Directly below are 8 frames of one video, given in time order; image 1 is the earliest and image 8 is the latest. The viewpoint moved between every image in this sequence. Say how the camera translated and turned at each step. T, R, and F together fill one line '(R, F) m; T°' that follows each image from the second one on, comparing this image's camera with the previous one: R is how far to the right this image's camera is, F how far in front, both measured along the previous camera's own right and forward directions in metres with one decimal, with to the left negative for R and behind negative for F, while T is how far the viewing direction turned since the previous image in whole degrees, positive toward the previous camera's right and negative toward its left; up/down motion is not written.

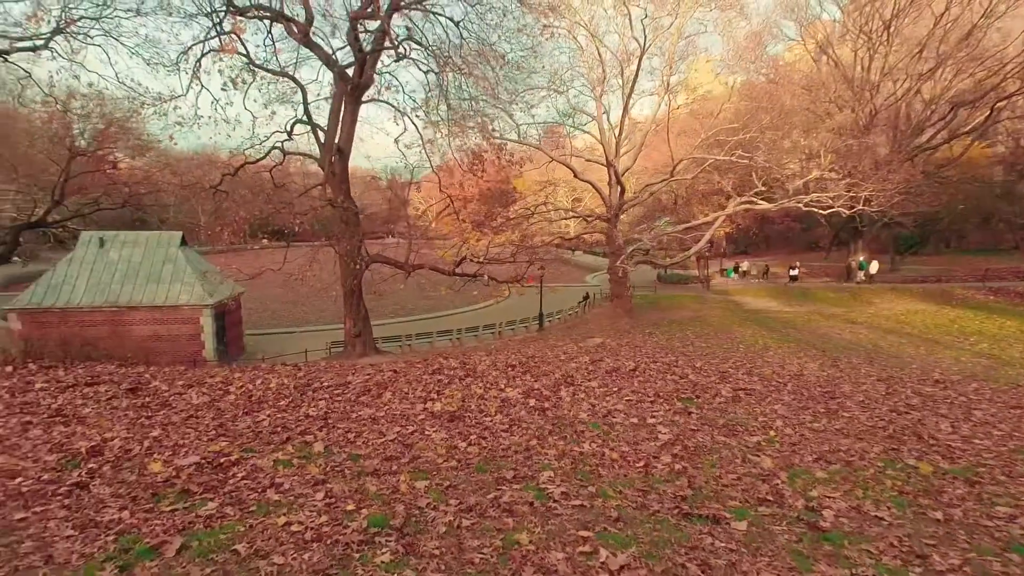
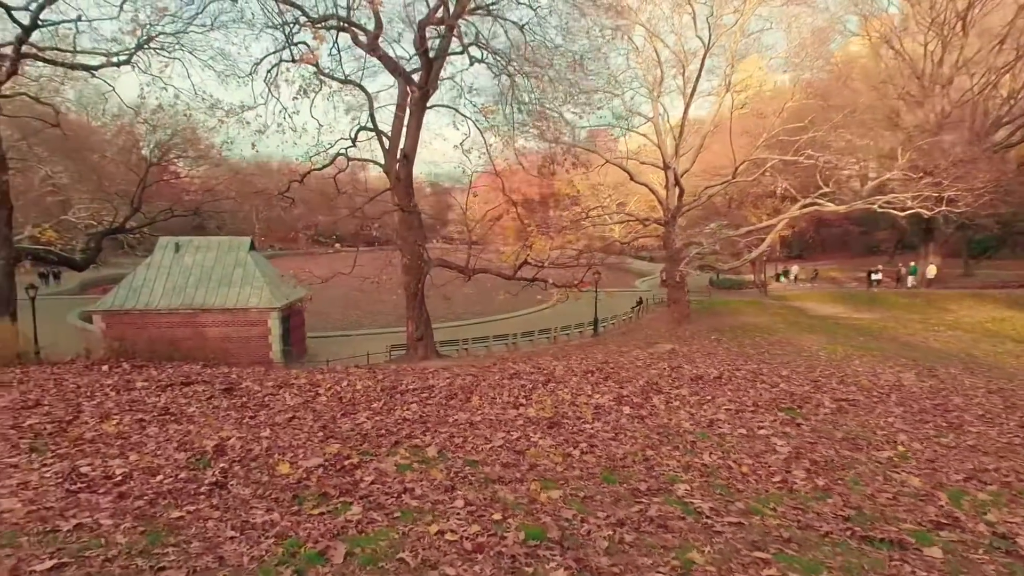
(-0.7, +0.1) m; -4°
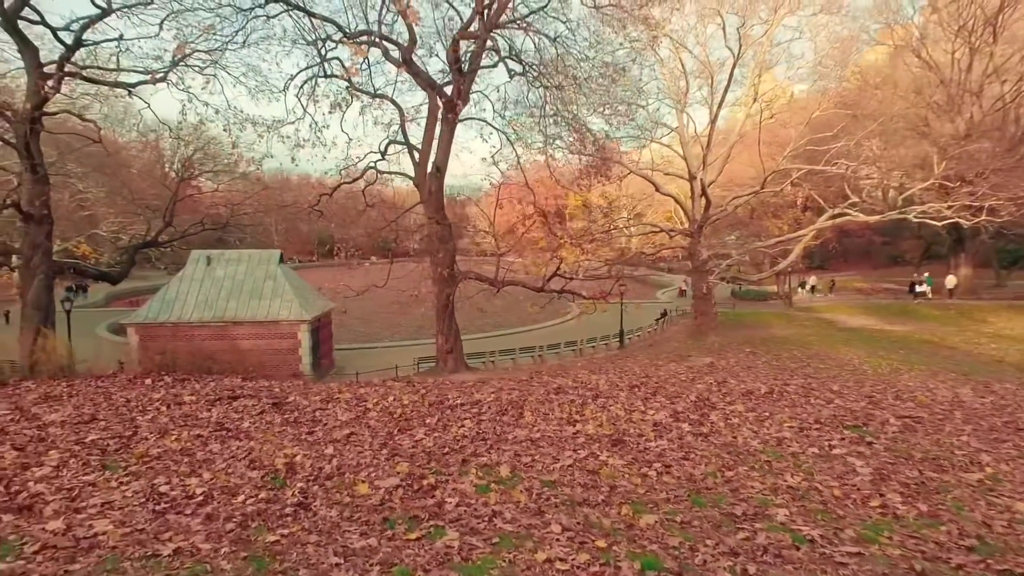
(-0.5, +0.1) m; -1°
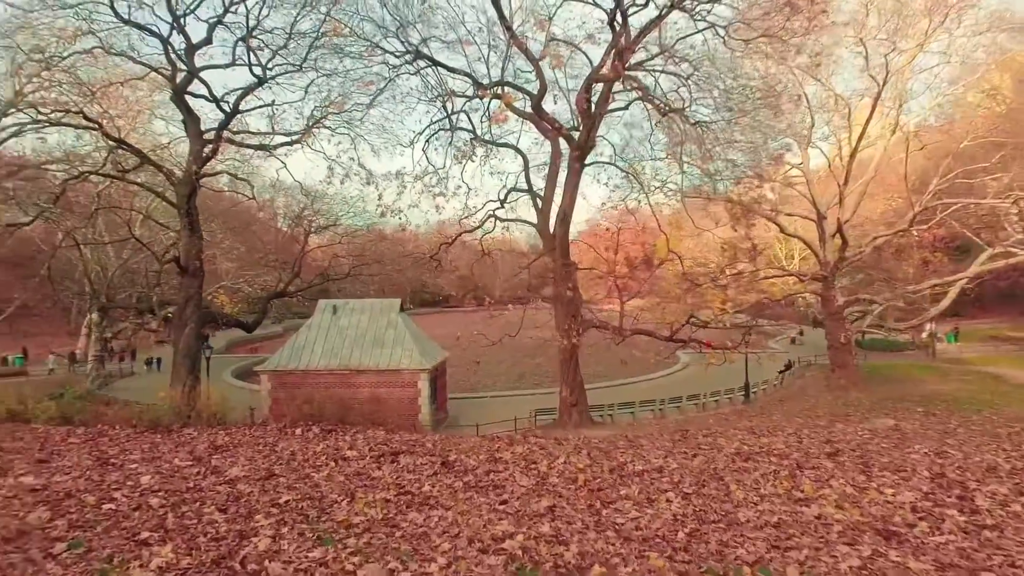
(-1.4, +0.6) m; -8°
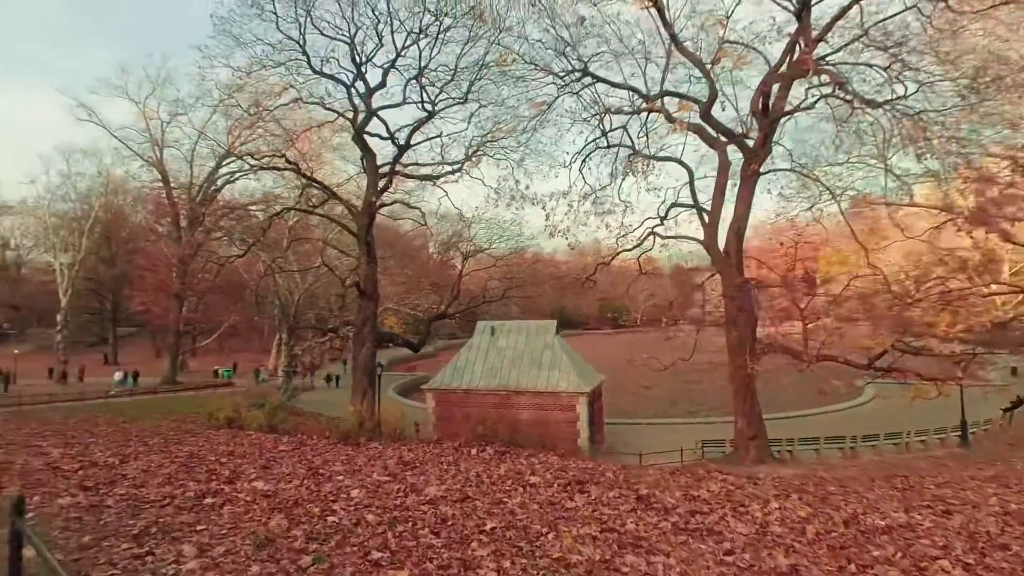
(-0.7, +0.3) m; -14°
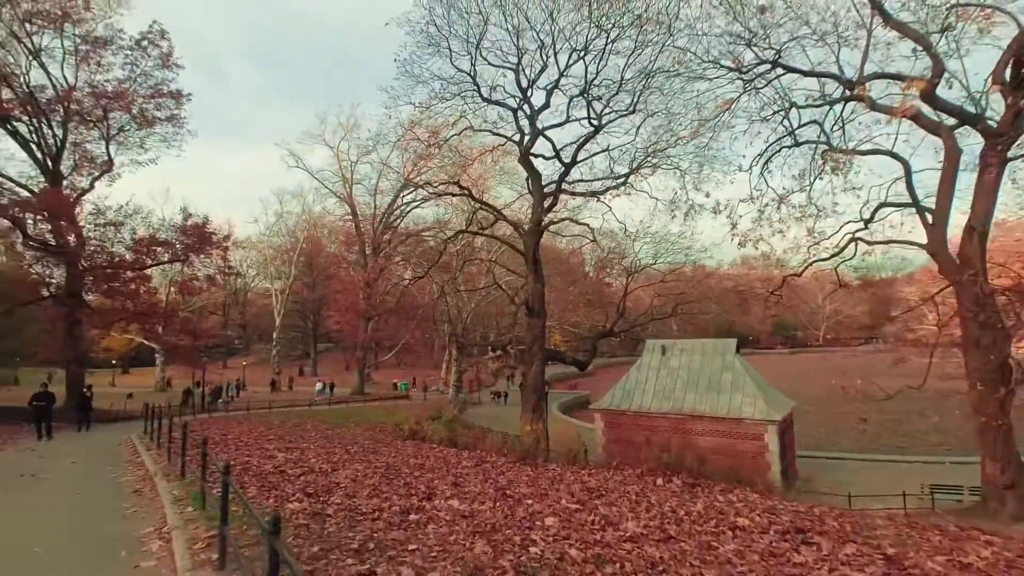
(-0.5, +0.3) m; -16°
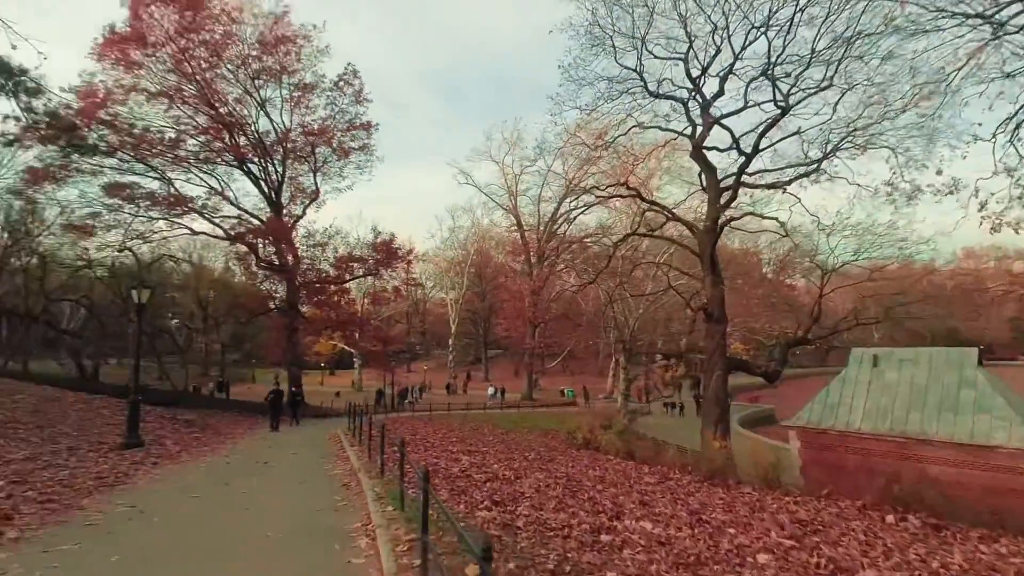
(-0.3, +0.3) m; -17°
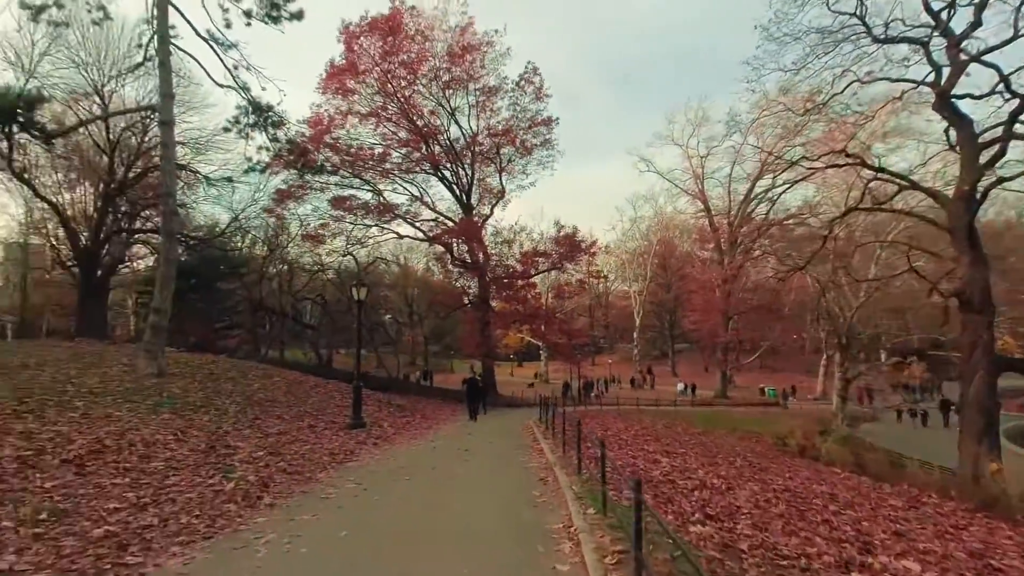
(-0.2, +0.4) m; -19°
